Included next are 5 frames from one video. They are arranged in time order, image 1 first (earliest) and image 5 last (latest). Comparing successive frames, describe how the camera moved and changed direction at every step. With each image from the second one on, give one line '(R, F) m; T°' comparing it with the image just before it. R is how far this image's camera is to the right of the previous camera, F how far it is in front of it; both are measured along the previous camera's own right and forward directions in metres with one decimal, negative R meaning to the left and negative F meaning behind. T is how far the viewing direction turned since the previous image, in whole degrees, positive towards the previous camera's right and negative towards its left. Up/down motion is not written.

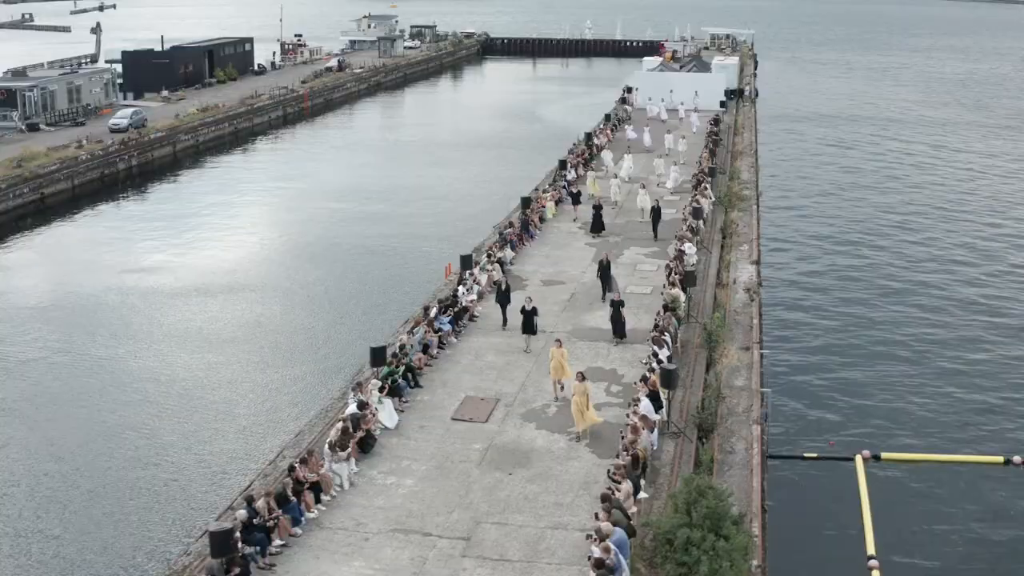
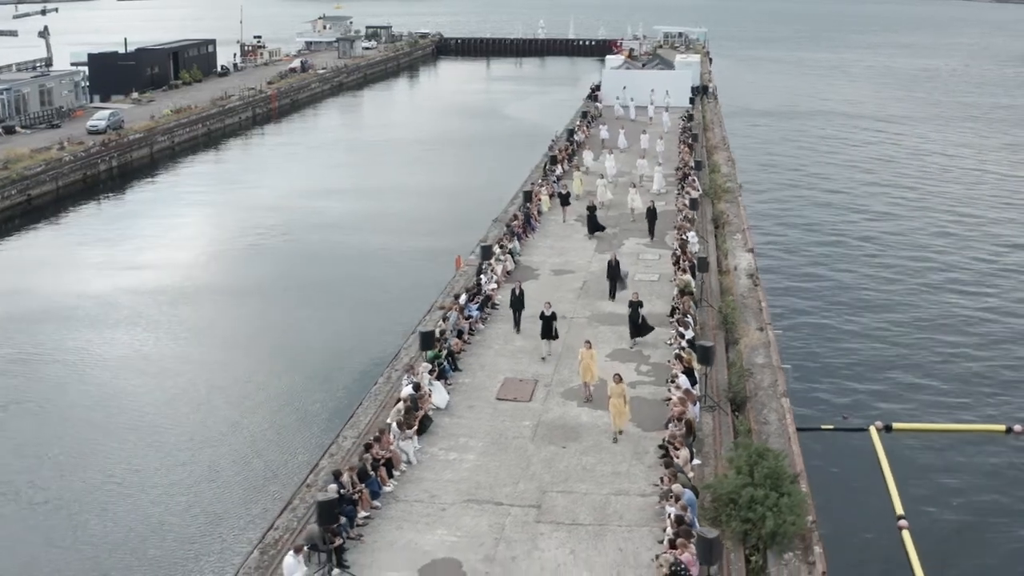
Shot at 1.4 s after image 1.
(-1.3, -0.7) m; +3°
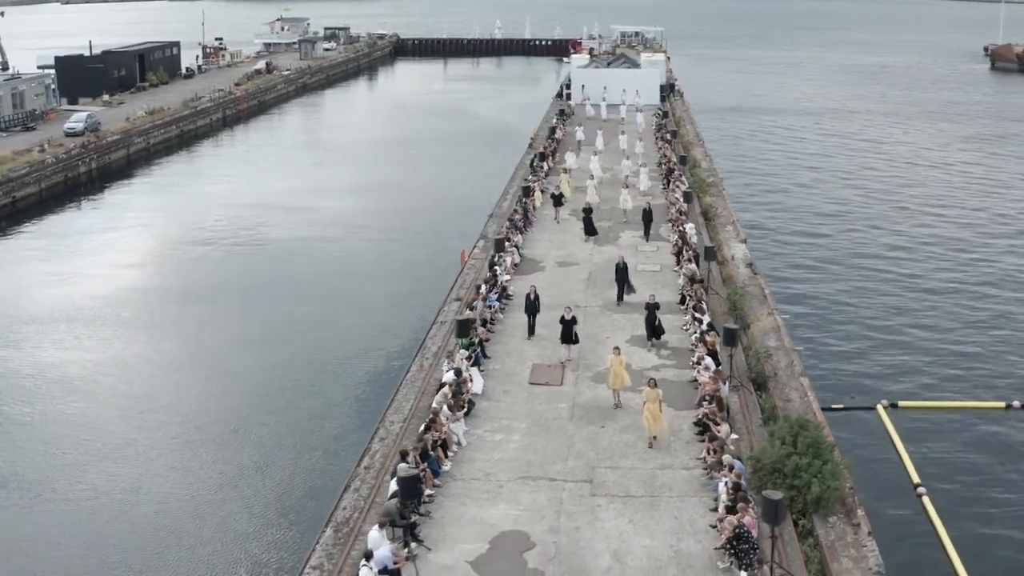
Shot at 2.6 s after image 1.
(-1.2, -0.5) m; +3°
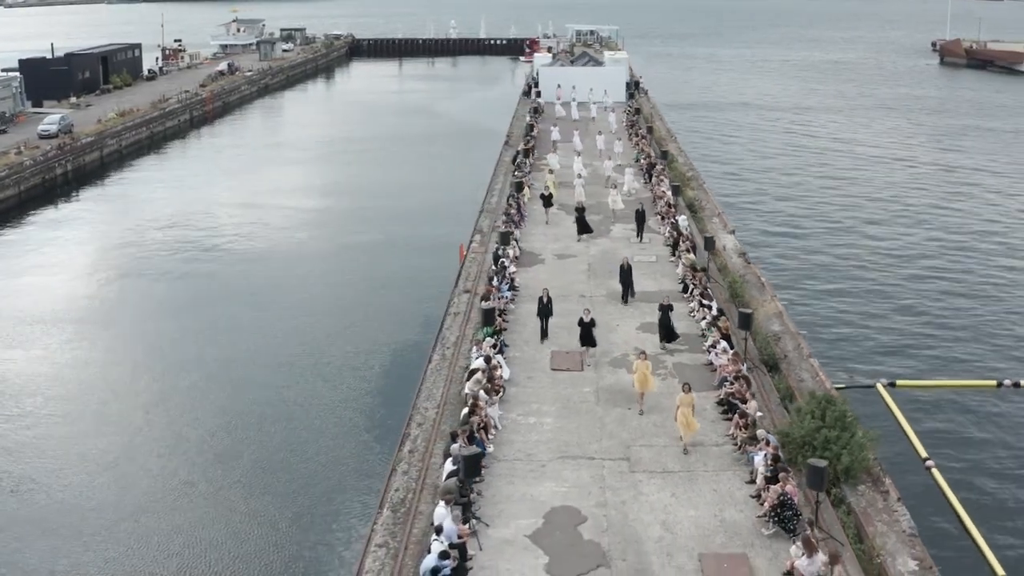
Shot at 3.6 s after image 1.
(-1.1, -0.5) m; +3°
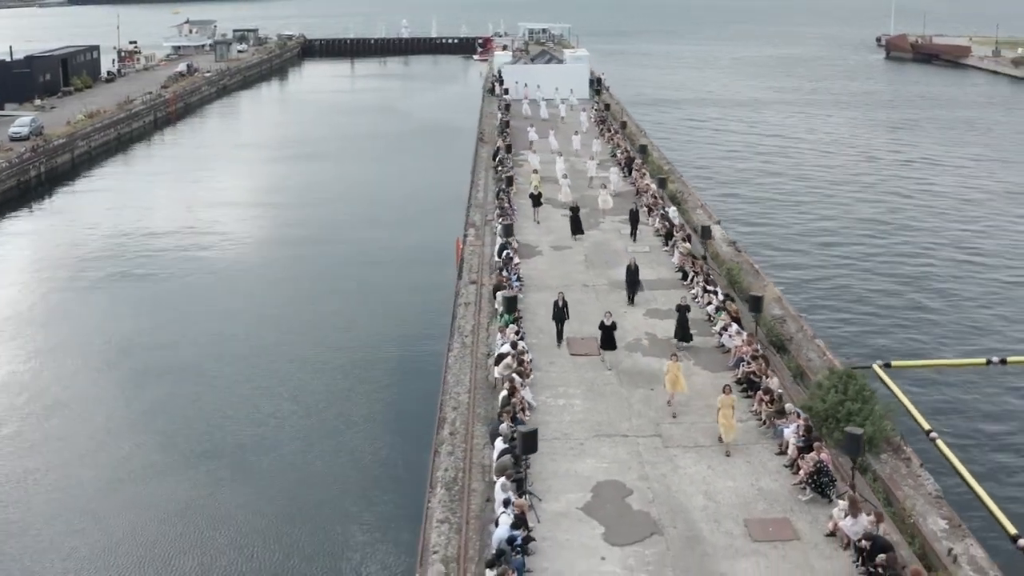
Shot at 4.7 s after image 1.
(-1.1, -0.5) m; +3°
